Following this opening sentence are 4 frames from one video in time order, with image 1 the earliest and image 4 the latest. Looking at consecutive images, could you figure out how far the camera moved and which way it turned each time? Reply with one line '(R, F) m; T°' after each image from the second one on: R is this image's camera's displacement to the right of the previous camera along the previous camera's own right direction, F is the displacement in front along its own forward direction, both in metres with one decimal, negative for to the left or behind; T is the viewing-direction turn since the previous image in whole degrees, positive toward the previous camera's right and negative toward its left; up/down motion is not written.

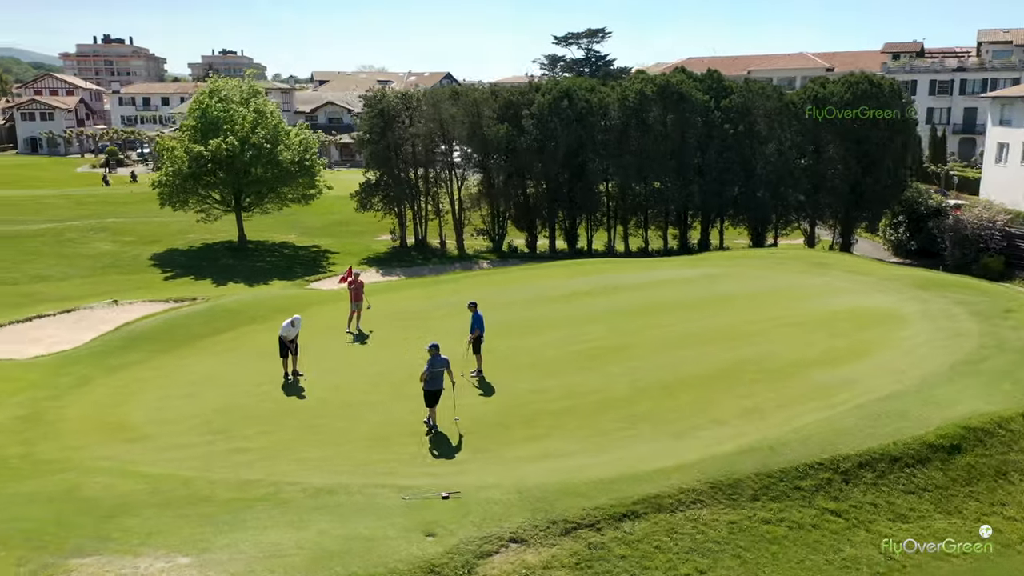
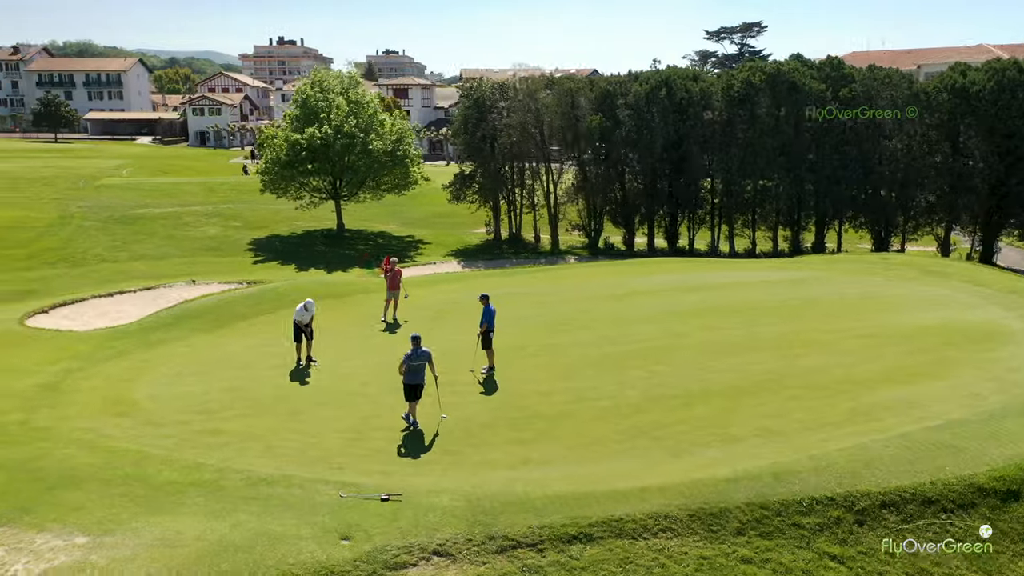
(+2.8, +1.5) m; -11°
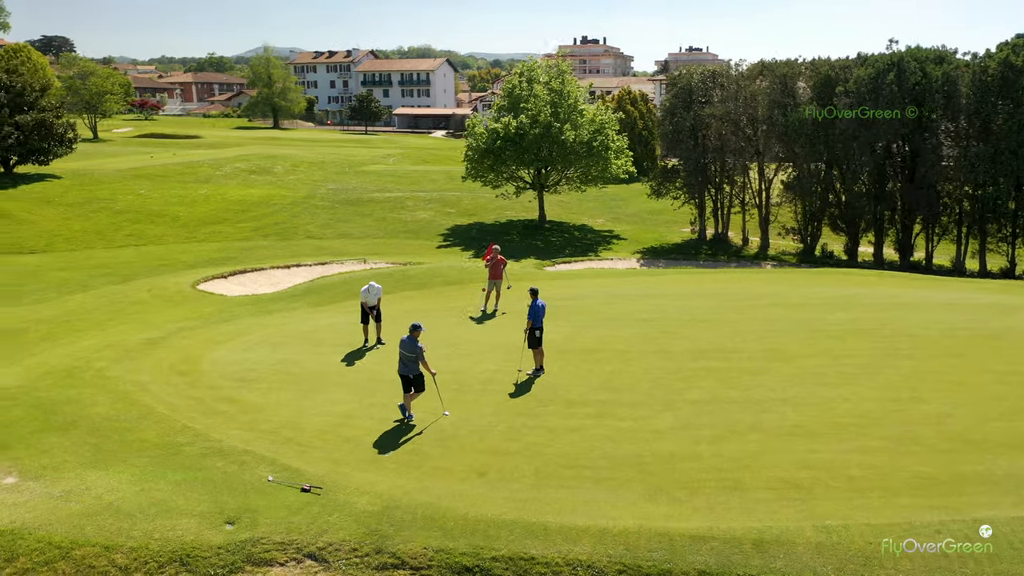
(+4.4, +2.3) m; -20°
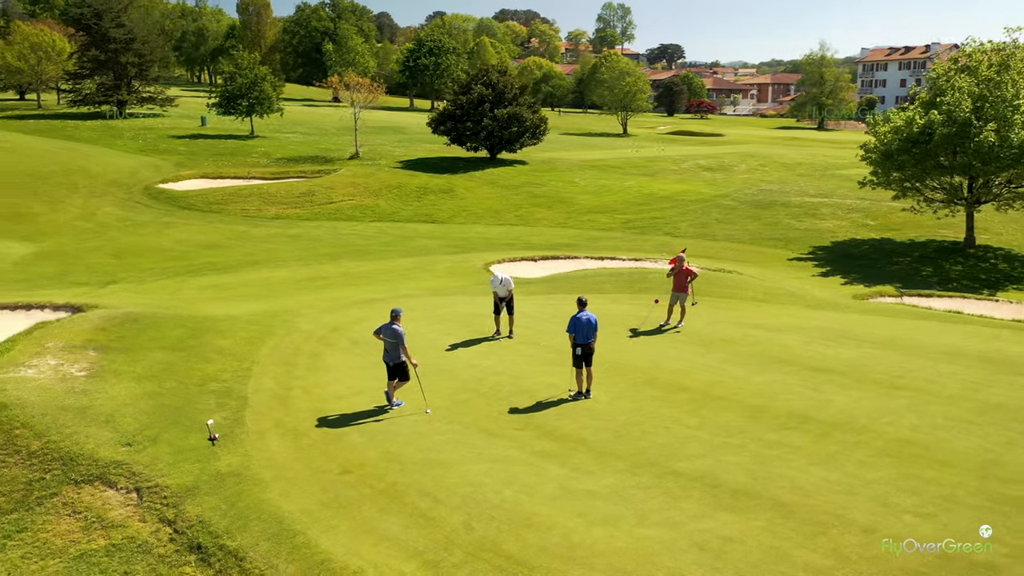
(+7.8, +4.3) m; -38°
